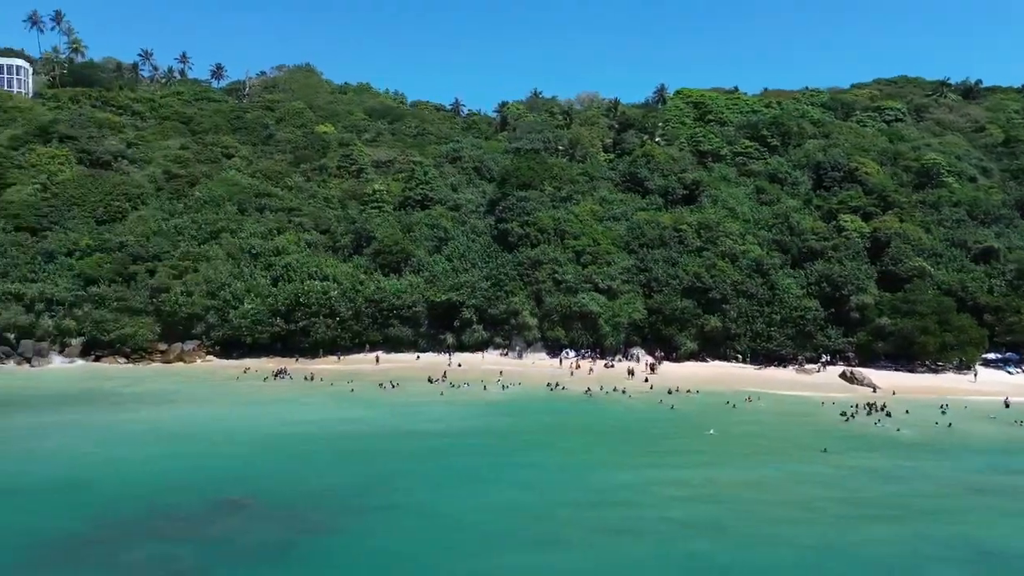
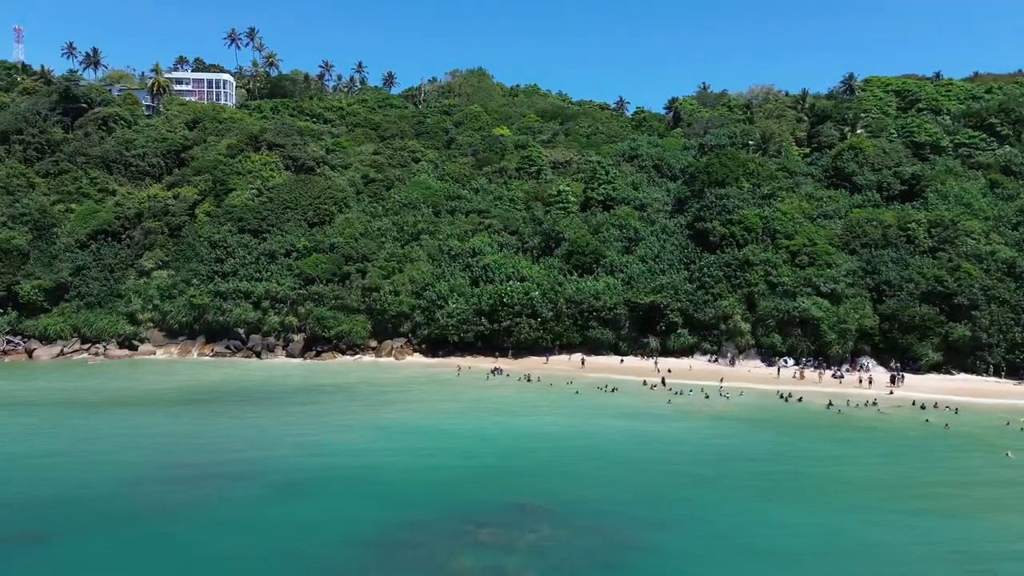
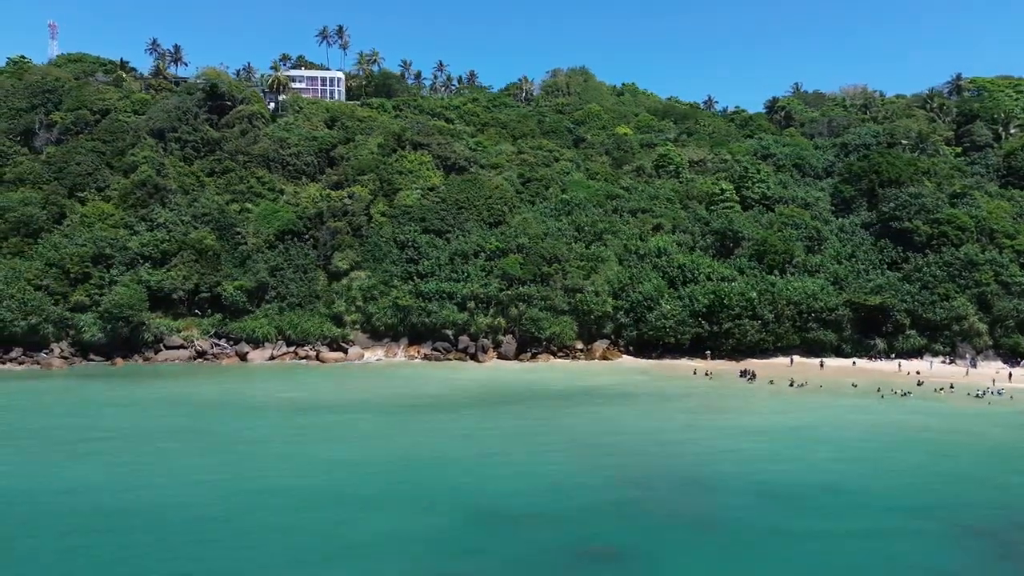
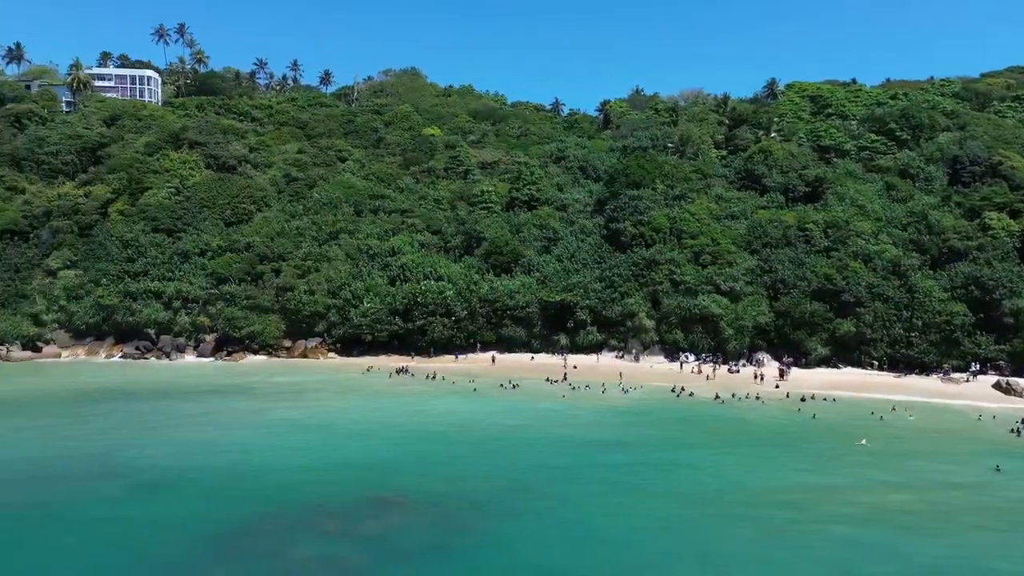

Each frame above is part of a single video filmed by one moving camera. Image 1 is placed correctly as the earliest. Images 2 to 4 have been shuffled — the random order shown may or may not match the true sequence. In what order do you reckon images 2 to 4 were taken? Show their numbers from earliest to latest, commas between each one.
4, 2, 3
